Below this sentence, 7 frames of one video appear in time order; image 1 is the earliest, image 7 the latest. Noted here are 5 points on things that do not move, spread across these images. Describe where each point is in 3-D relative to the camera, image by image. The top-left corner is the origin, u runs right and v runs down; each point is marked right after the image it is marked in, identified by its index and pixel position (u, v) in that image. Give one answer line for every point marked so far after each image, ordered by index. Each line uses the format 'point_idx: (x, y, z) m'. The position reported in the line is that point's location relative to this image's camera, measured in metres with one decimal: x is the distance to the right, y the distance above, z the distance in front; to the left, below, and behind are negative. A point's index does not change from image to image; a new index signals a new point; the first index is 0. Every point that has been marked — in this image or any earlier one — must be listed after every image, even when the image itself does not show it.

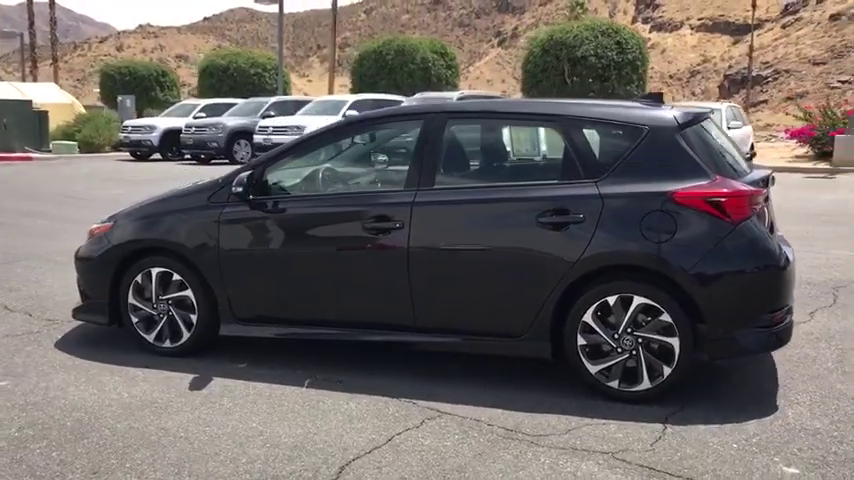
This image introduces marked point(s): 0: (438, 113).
0: (+0.1, +0.9, +6.1) m
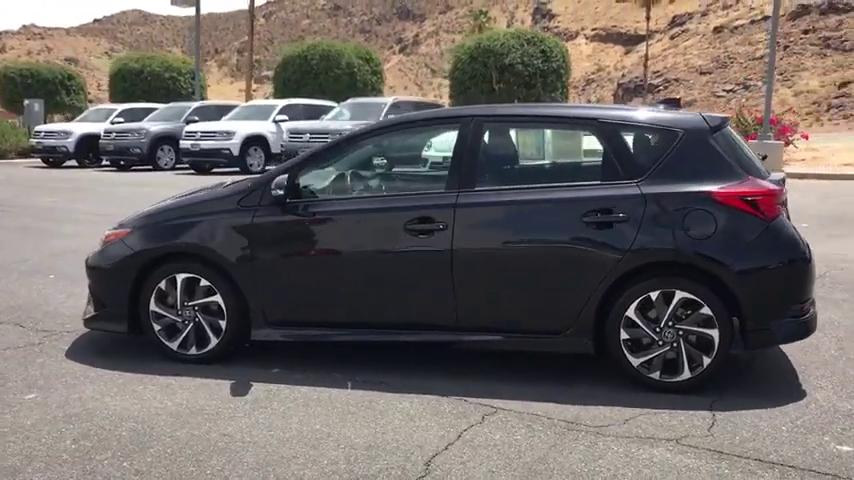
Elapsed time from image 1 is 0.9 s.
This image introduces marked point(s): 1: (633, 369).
0: (+0.4, +0.9, +6.2) m
1: (+1.5, -0.9, +5.8) m
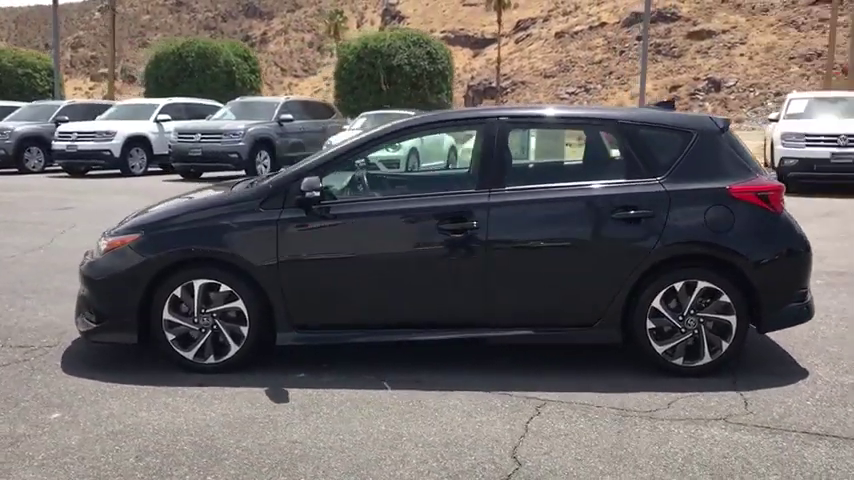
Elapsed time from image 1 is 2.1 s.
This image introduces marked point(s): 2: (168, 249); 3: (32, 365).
0: (+0.6, +0.9, +6.4) m
1: (+1.7, -0.9, +6.2) m
2: (-2.0, -0.1, +6.2) m
3: (-3.1, -1.0, +6.5) m
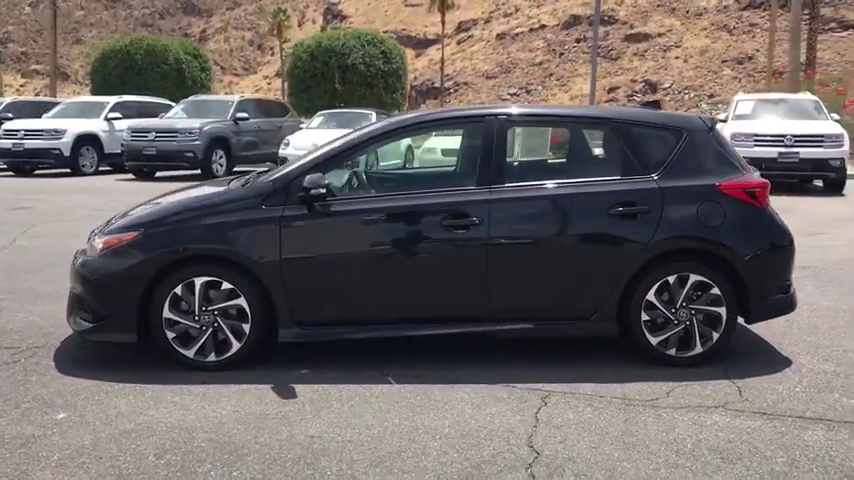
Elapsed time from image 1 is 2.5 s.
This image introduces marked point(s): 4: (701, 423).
0: (+0.5, +1.0, +6.5) m
1: (+1.7, -0.8, +6.4) m
2: (-1.9, 0.0, +6.2) m
3: (-3.1, -1.0, +6.4) m
4: (+1.8, -1.2, +5.3) m
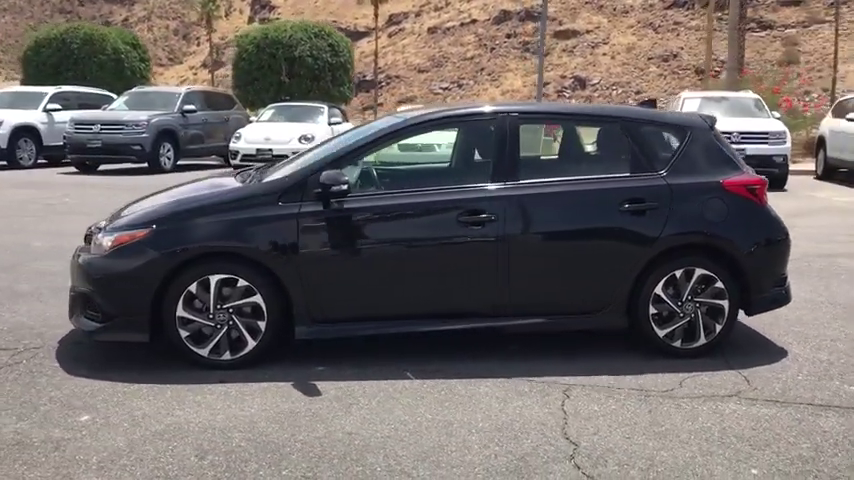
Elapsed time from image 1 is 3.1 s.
0: (+0.7, +1.0, +6.6) m
1: (+1.9, -0.8, +6.6) m
2: (-1.8, 0.0, +6.1) m
3: (-3.0, -1.0, +6.2) m
4: (+2.0, -1.2, +5.5) m
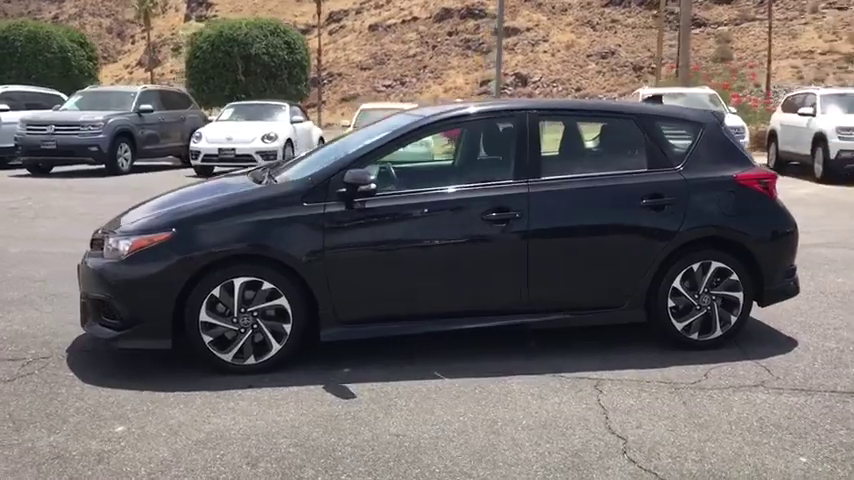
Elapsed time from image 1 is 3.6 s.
0: (+0.8, +1.0, +6.6) m
1: (+2.0, -0.7, +6.7) m
2: (-1.6, 0.0, +5.9) m
3: (-2.8, -1.0, +6.0) m
4: (+2.2, -1.1, +5.6) m
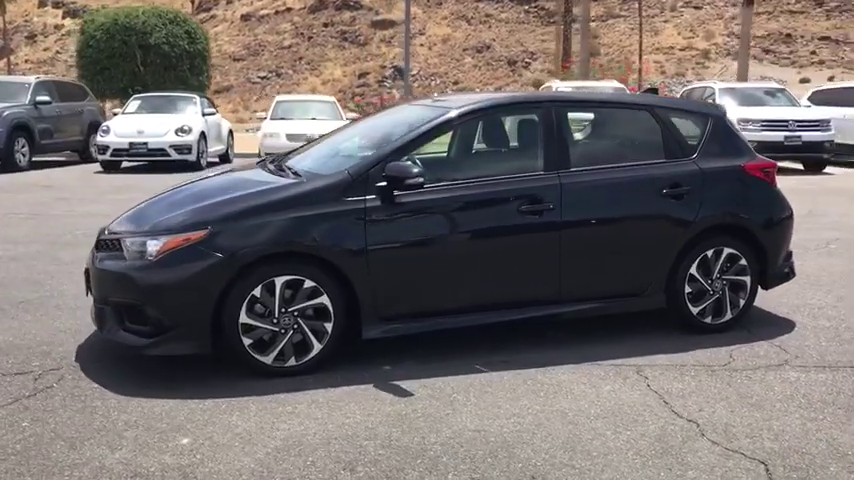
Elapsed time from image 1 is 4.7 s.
0: (+1.0, +1.1, +6.6) m
1: (+2.2, -0.6, +6.9) m
2: (-1.2, 0.0, +5.6) m
3: (-2.4, -1.0, +5.5) m
4: (+2.6, -1.0, +5.9) m
